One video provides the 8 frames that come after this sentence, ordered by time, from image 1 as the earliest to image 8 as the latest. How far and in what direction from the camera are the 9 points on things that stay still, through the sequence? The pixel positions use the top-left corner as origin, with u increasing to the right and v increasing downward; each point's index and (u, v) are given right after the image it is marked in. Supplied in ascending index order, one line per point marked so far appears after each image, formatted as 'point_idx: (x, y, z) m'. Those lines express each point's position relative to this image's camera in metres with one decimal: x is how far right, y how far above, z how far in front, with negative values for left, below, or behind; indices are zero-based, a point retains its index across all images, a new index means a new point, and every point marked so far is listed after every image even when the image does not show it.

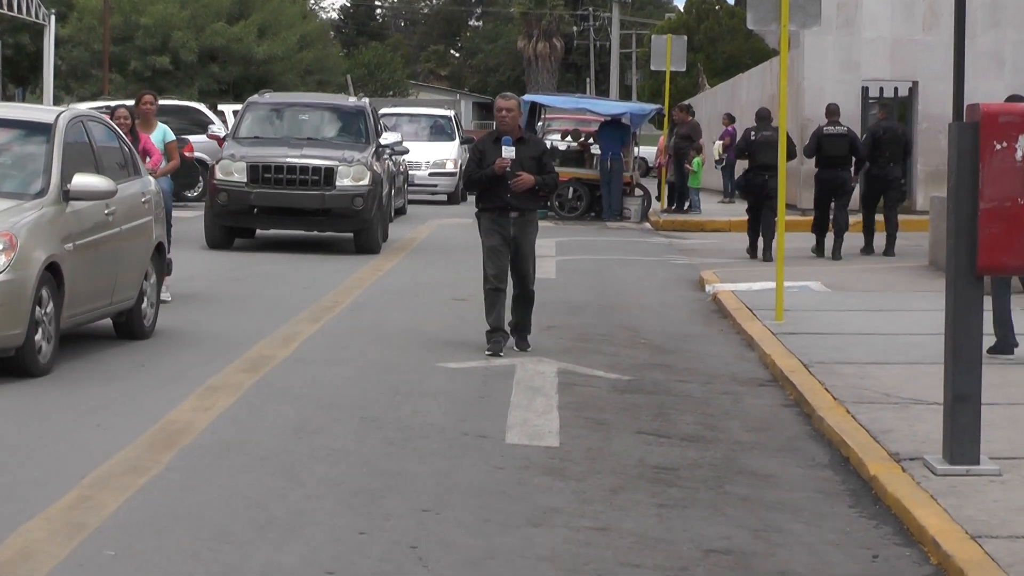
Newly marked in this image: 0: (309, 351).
0: (-0.8, -0.3, +11.4) m
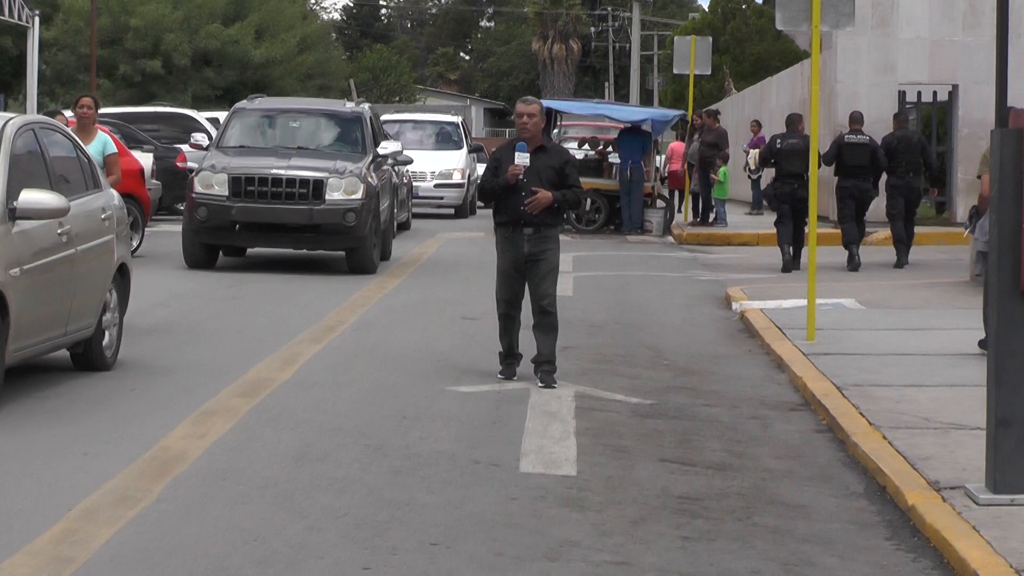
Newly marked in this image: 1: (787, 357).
0: (-0.8, -0.3, +10.7) m
1: (+1.1, -0.3, +10.9) m
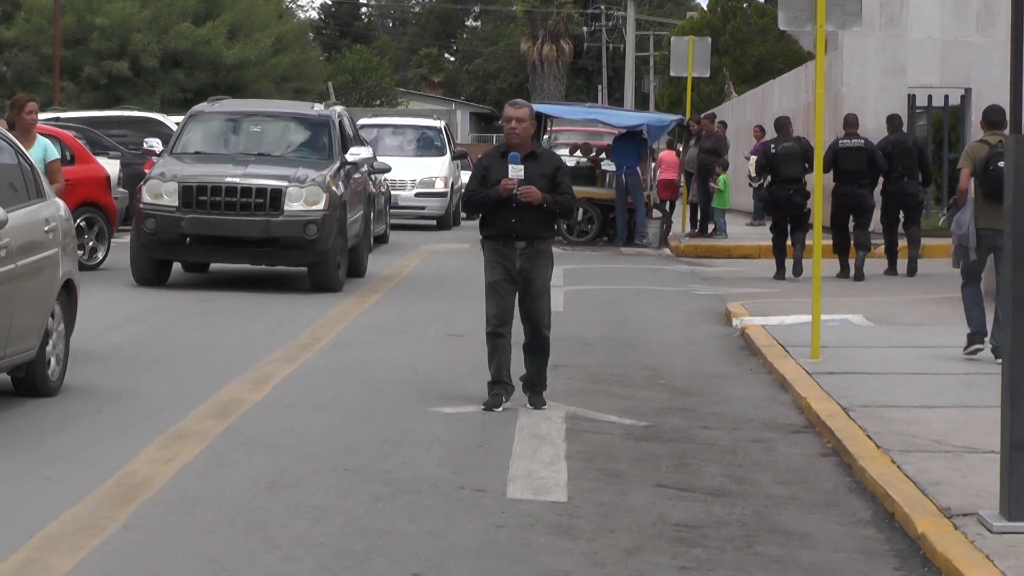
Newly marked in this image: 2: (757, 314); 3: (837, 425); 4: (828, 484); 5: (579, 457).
0: (-0.8, -0.4, +10.1) m
1: (+1.0, -0.3, +10.3) m
2: (+1.1, -0.1, +11.9) m
3: (+1.1, -0.5, +9.7) m
4: (+1.0, -0.6, +9.1) m
5: (+0.2, -0.5, +9.3) m
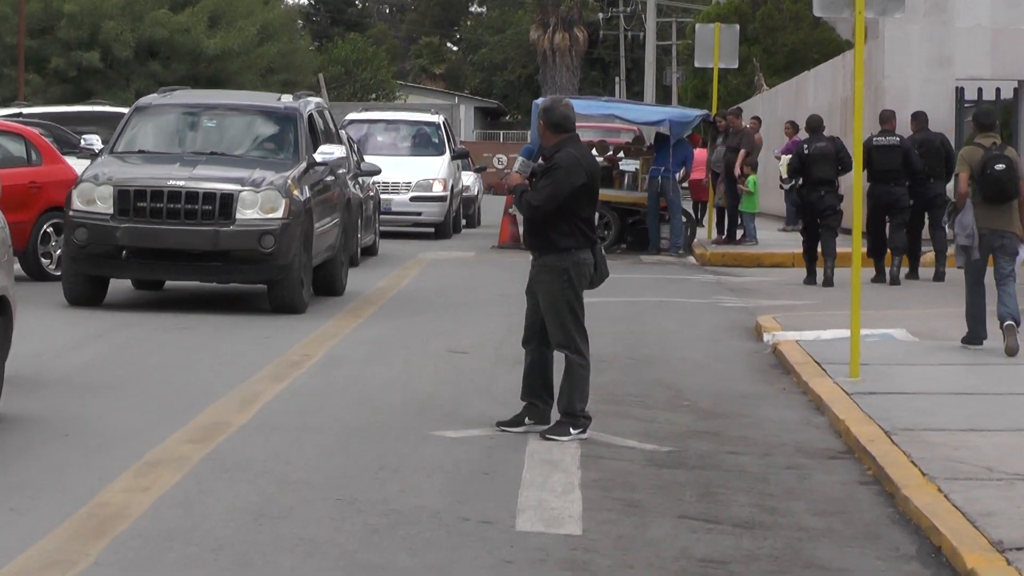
0: (-0.8, -0.4, +9.2) m
1: (+1.0, -0.4, +9.4) m
2: (+1.1, -0.2, +11.0) m
3: (+1.1, -0.5, +8.8) m
4: (+1.0, -0.7, +8.2) m
5: (+0.2, -0.6, +8.4) m
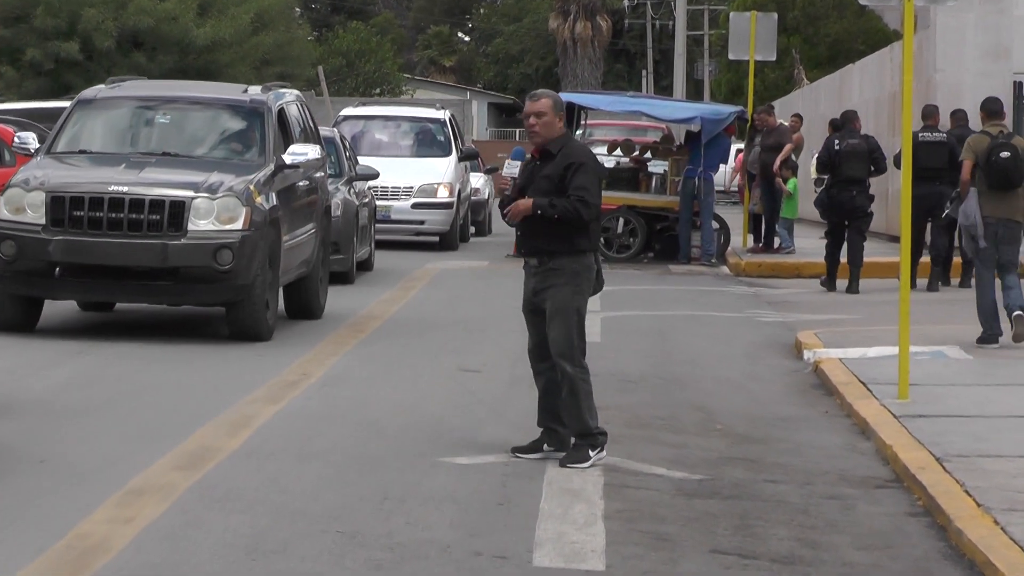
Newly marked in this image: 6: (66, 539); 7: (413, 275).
0: (-0.7, -0.5, +8.4) m
1: (+1.1, -0.4, +8.7) m
2: (+1.1, -0.2, +10.3) m
3: (+1.2, -0.5, +8.0) m
4: (+1.1, -0.7, +7.4) m
5: (+0.3, -0.6, +7.6) m
6: (-1.1, -0.6, +7.0) m
7: (-0.6, +0.1, +16.9) m
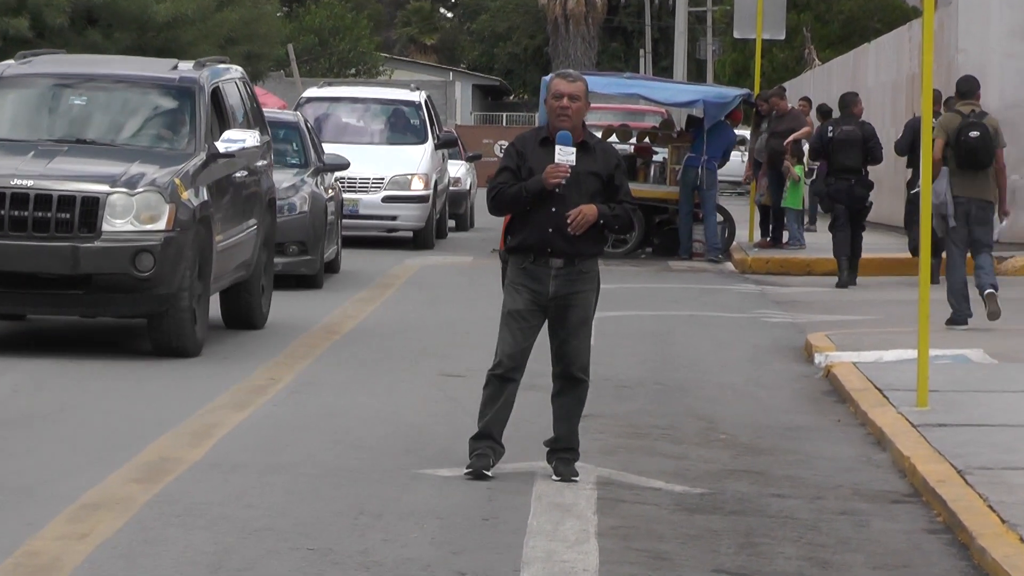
0: (-0.8, -0.5, +7.8) m
1: (+1.1, -0.4, +8.0) m
2: (+1.1, -0.2, +9.6) m
3: (+1.1, -0.5, +7.3) m
4: (+1.0, -0.7, +6.8) m
5: (+0.3, -0.6, +6.9) m
6: (-1.2, -0.6, +6.3) m
7: (-0.7, 0.0, +16.3) m
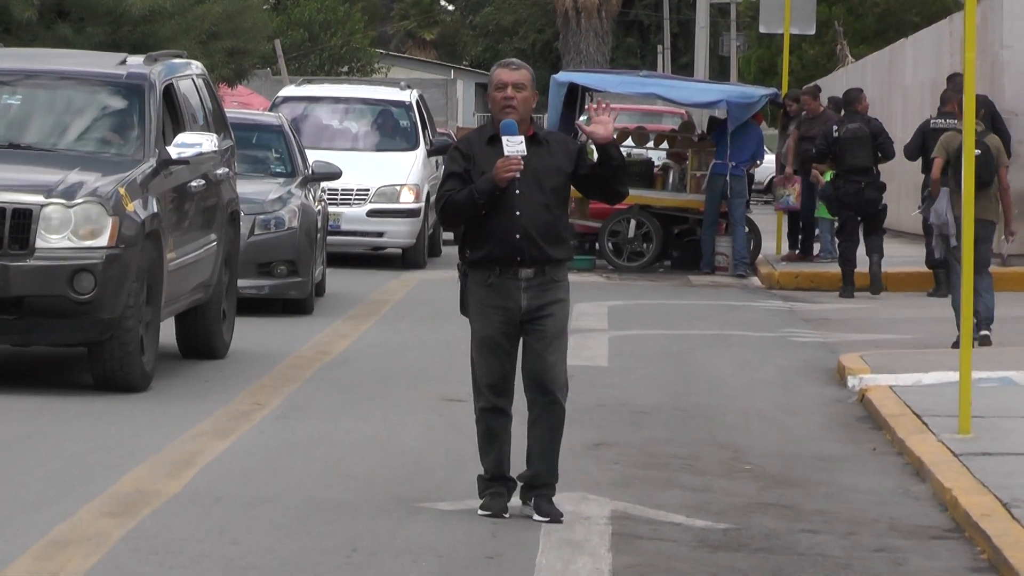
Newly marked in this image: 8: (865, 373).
0: (-0.7, -0.5, +7.2) m
1: (+1.1, -0.4, +7.4) m
2: (+1.1, -0.3, +9.0) m
3: (+1.2, -0.6, +6.7) m
4: (+1.1, -0.7, +6.1) m
5: (+0.3, -0.6, +6.3) m
6: (-1.1, -0.6, +5.7) m
7: (-0.6, -0.1, +15.7) m
8: (+1.1, -0.3, +9.0) m
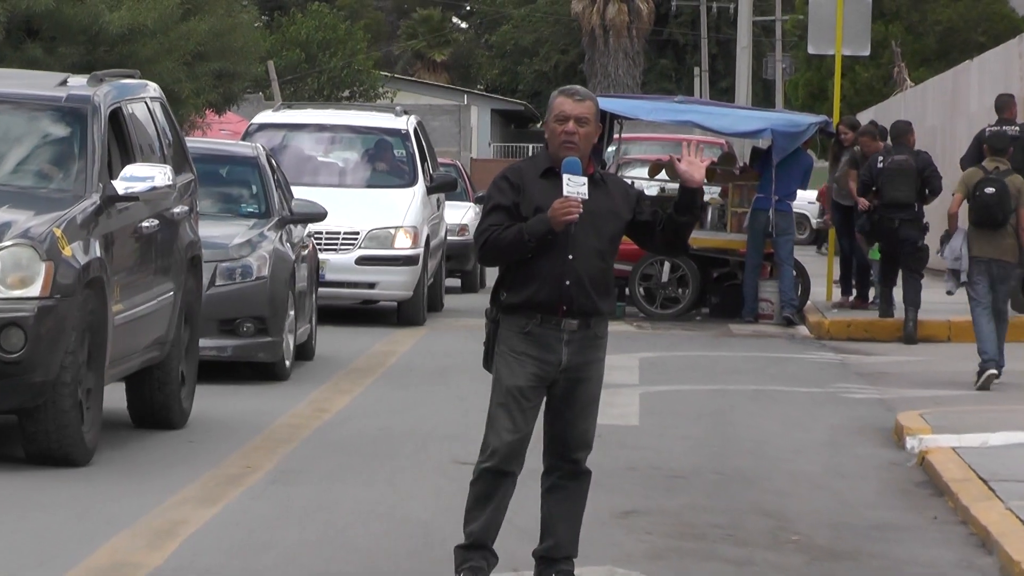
0: (-0.7, -0.6, +6.4) m
1: (+1.1, -0.6, +6.6) m
2: (+1.2, -0.4, +8.2) m
3: (+1.2, -0.7, +6.0) m
4: (+1.1, -0.8, +5.4) m
5: (+0.3, -0.7, +5.6) m
6: (-1.1, -0.7, +5.0) m
7: (-0.5, -0.3, +14.9) m
8: (+1.1, -0.4, +8.2) m
